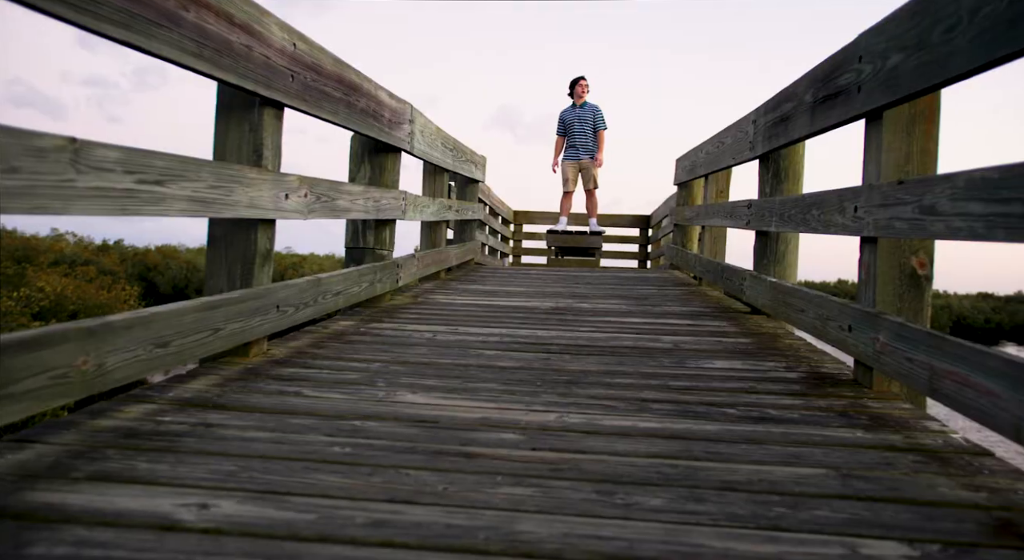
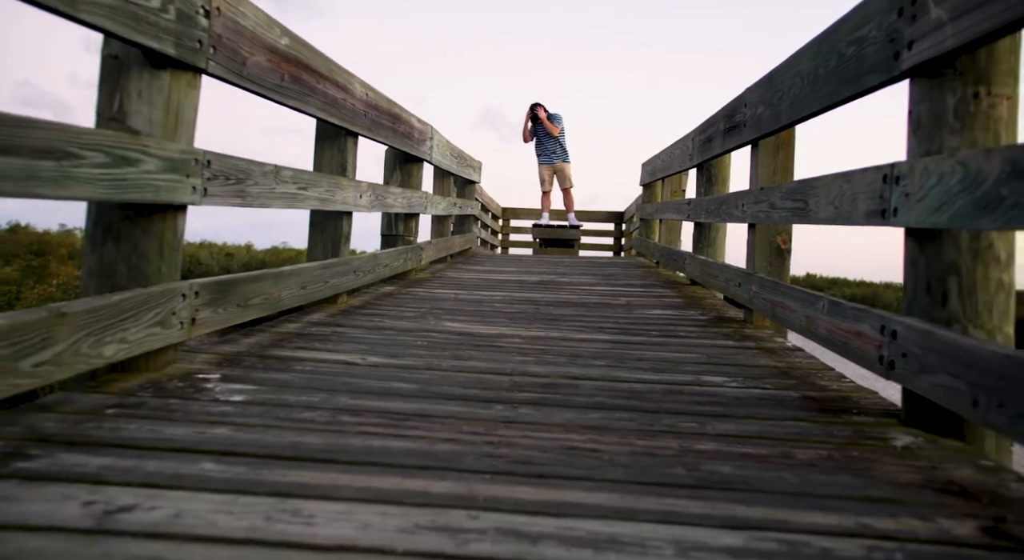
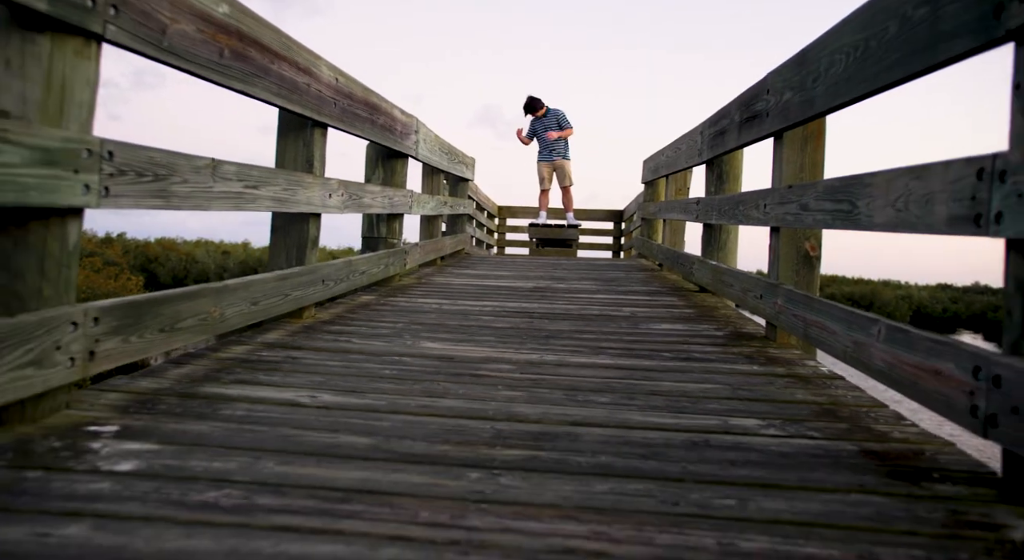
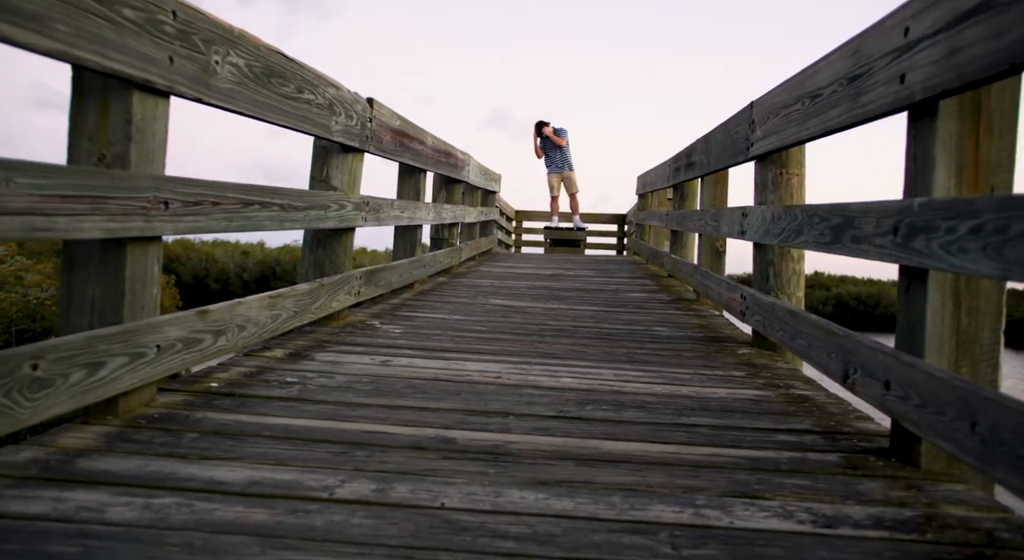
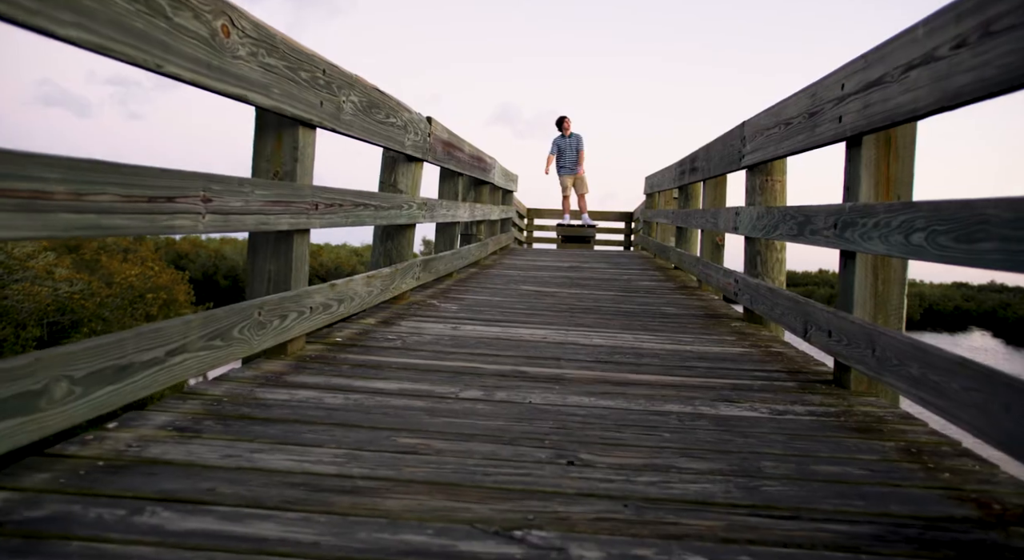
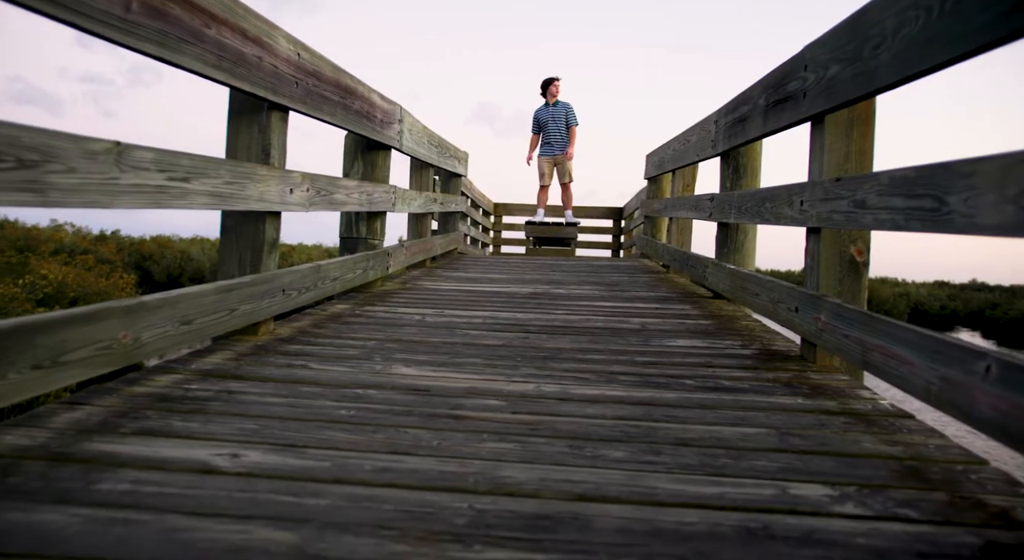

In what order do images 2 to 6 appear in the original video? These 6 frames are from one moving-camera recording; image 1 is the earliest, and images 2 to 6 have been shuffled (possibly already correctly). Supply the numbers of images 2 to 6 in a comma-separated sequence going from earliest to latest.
6, 3, 2, 4, 5
